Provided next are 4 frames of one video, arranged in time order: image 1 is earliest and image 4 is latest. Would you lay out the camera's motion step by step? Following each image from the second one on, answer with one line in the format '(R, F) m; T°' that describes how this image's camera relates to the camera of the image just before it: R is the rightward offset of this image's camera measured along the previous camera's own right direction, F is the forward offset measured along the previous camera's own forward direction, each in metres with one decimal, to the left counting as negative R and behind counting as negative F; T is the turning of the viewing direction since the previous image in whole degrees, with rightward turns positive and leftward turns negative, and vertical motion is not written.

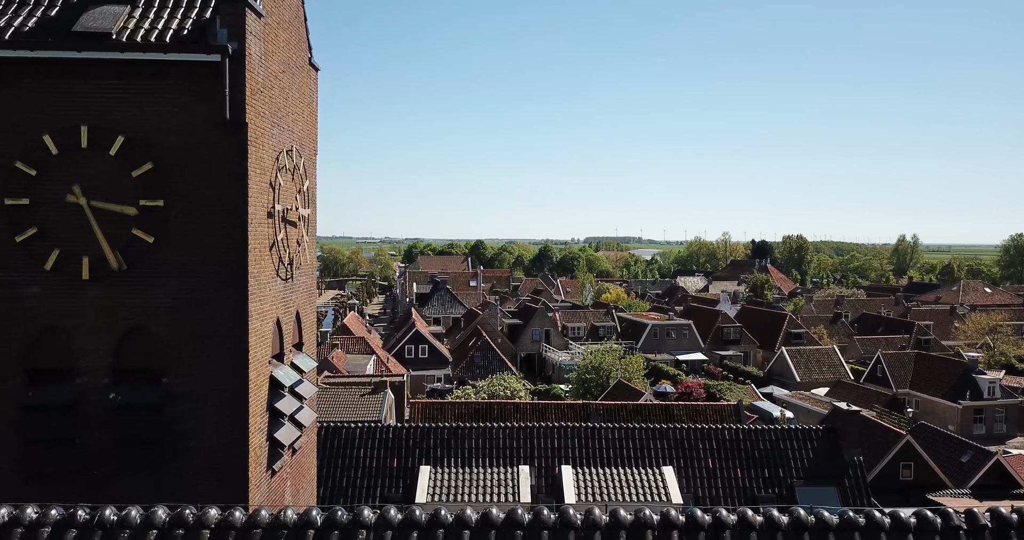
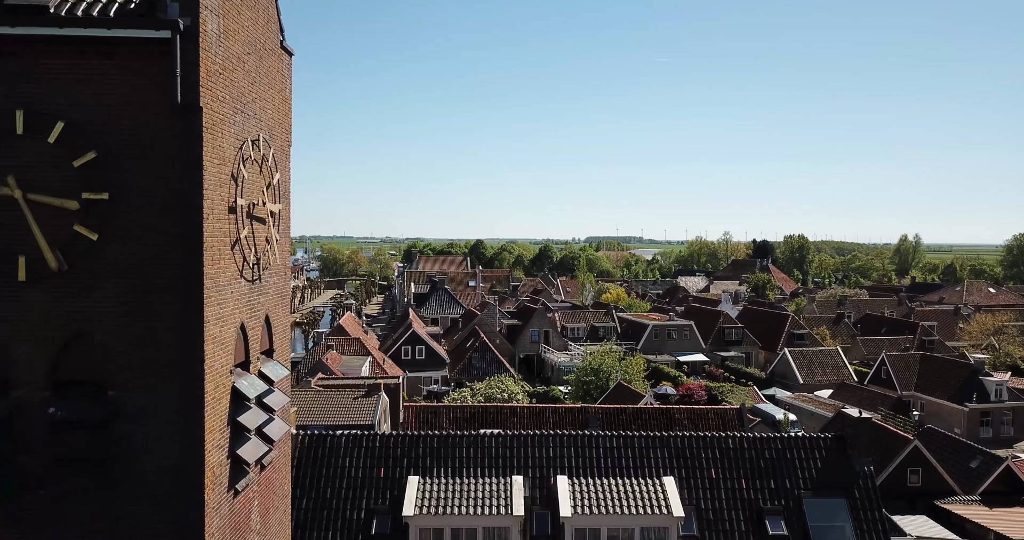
(+0.1, +0.5) m; 0°
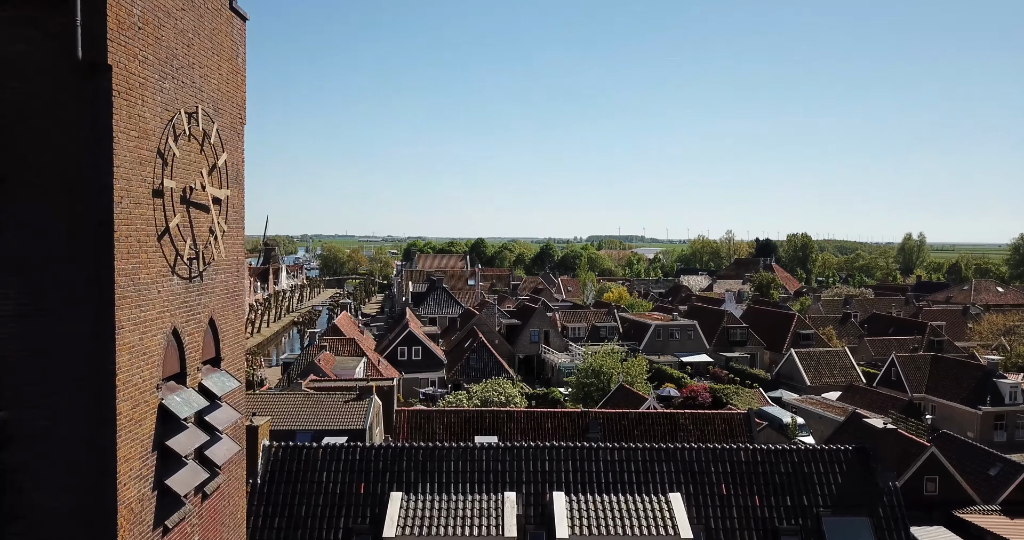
(+0.1, +0.9) m; 0°
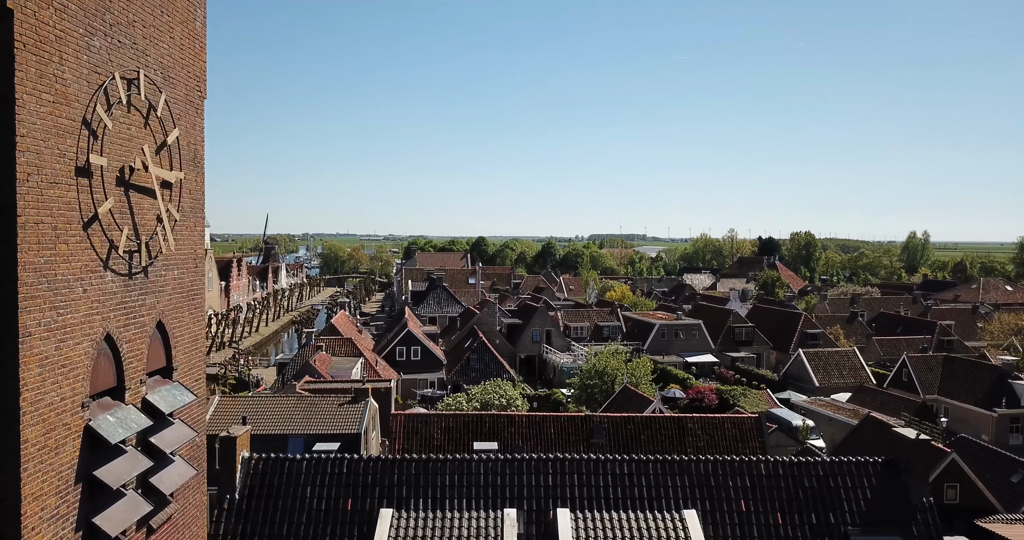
(0.0, +0.8) m; 0°
